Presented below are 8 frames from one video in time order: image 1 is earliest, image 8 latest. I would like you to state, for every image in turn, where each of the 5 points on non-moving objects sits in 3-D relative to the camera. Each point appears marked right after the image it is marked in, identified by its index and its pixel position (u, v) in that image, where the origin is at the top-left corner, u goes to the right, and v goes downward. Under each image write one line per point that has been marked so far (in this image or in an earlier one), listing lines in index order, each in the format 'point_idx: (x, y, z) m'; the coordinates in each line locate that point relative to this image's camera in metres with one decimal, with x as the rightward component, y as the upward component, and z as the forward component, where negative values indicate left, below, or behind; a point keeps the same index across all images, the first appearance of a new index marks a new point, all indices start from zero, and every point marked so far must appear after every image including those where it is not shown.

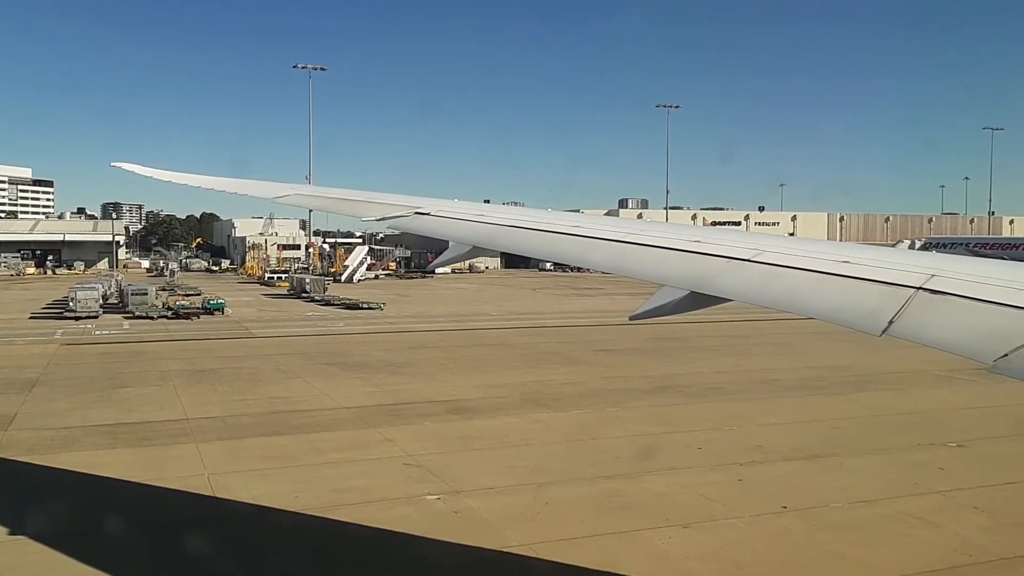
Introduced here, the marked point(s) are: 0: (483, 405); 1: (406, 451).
0: (-0.7, -2.6, +17.4) m
1: (-1.9, -2.8, +13.8) m
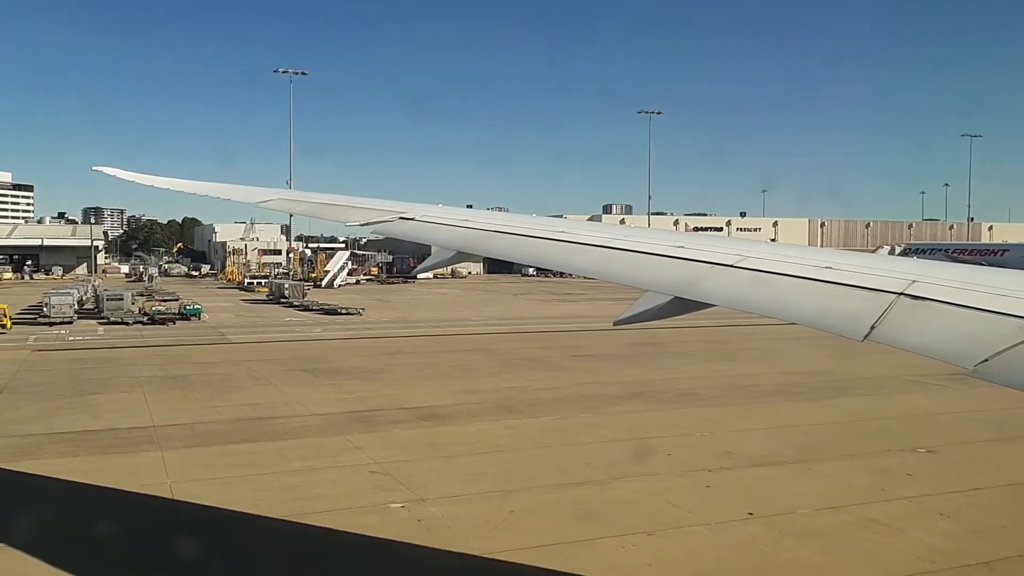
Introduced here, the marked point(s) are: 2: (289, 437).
0: (-1.3, -2.7, +17.3) m
1: (-2.4, -2.9, +13.6) m
2: (-4.2, -2.8, +15.0) m
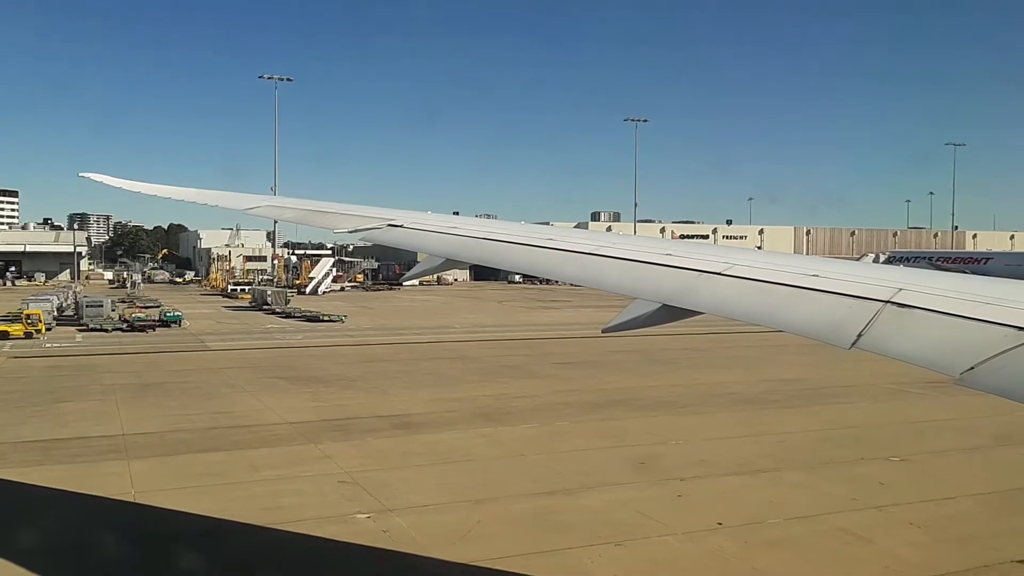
0: (-1.8, -2.9, +17.2) m
1: (-2.9, -3.0, +13.5) m
2: (-4.7, -3.0, +14.9) m
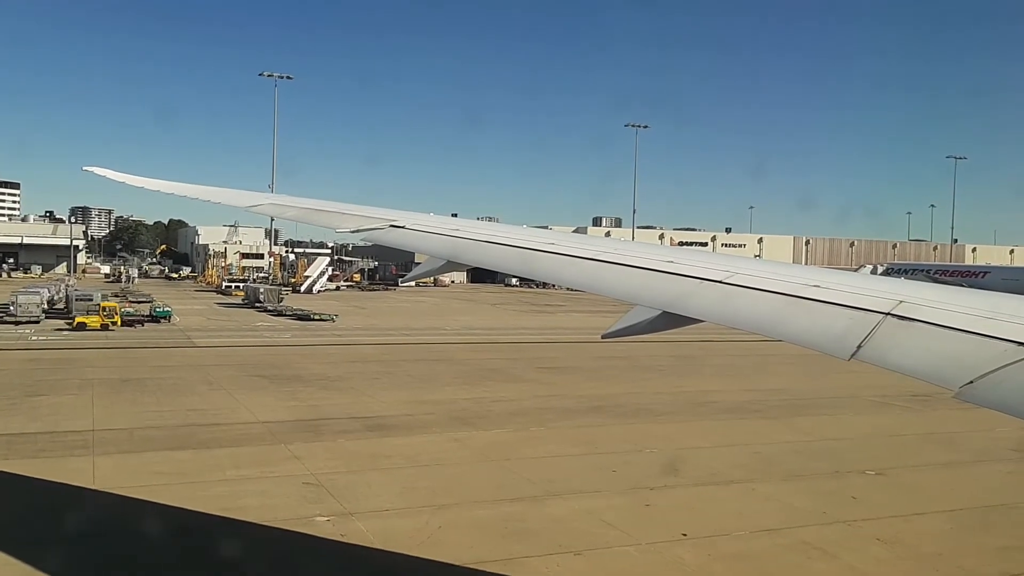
0: (-2.3, -2.9, +17.0) m
1: (-3.4, -3.0, +13.3) m
2: (-5.2, -2.9, +14.7) m
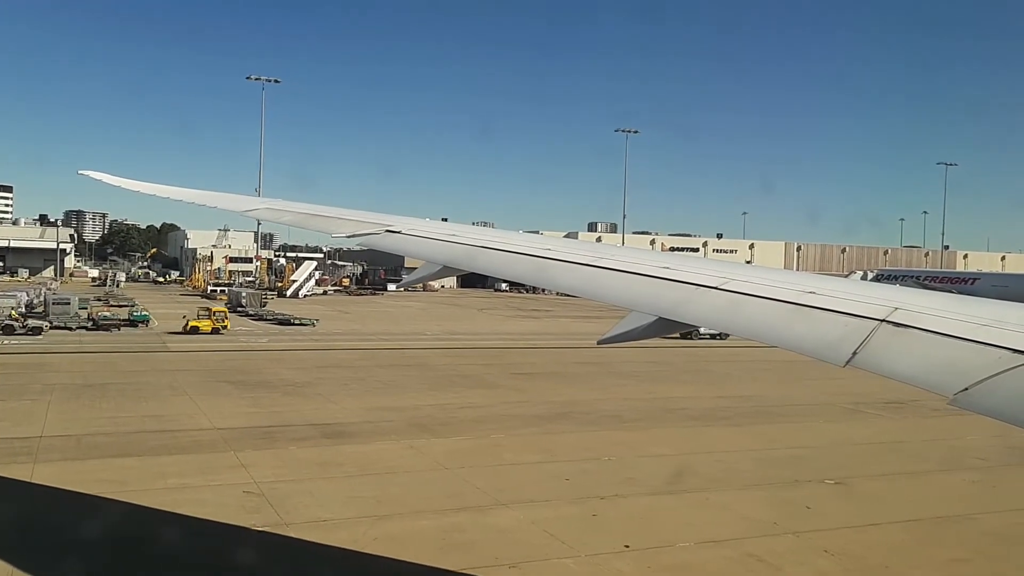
0: (-3.2, -3.0, +16.7) m
1: (-4.2, -3.1, +13.0) m
2: (-6.1, -3.0, +14.4) m
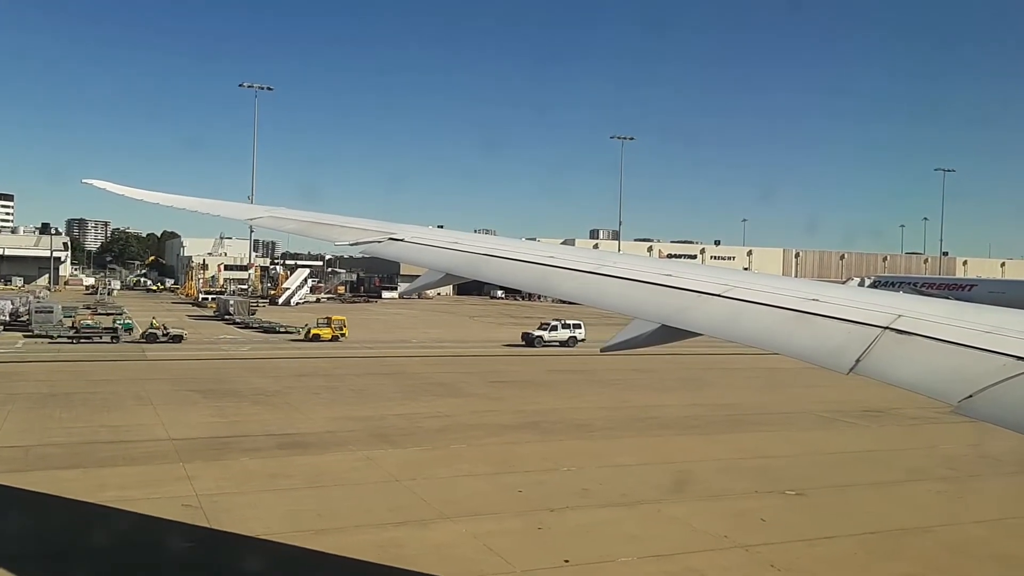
0: (-3.9, -3.1, +16.4) m
1: (-5.0, -3.2, +12.7) m
2: (-6.9, -3.1, +14.1) m
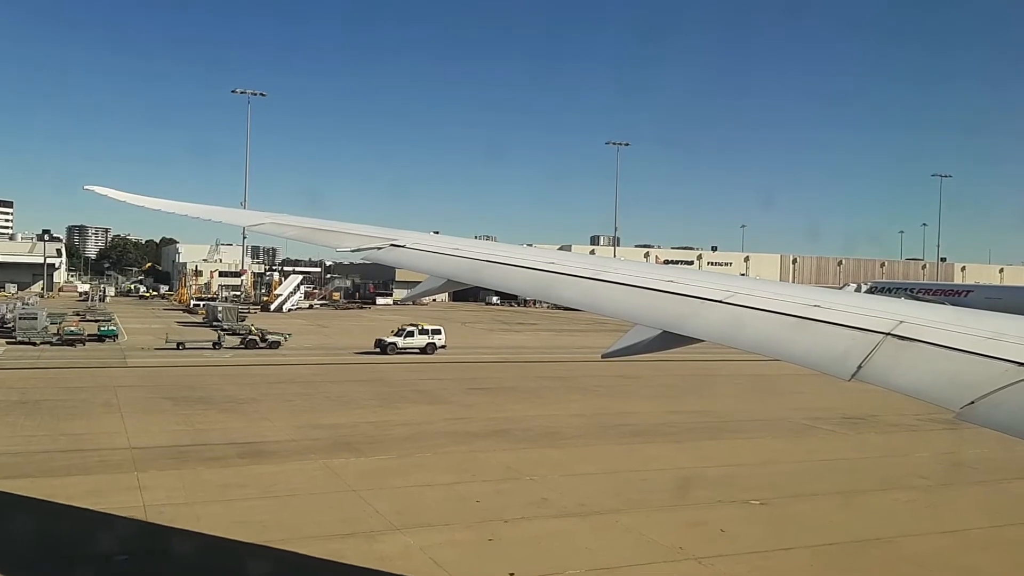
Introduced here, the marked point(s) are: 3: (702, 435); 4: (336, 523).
0: (-4.6, -3.3, +16.1) m
1: (-5.7, -3.3, +12.4) m
2: (-7.6, -3.2, +13.8) m
3: (+4.6, -3.5, +19.2) m
4: (-2.5, -3.4, +11.5) m
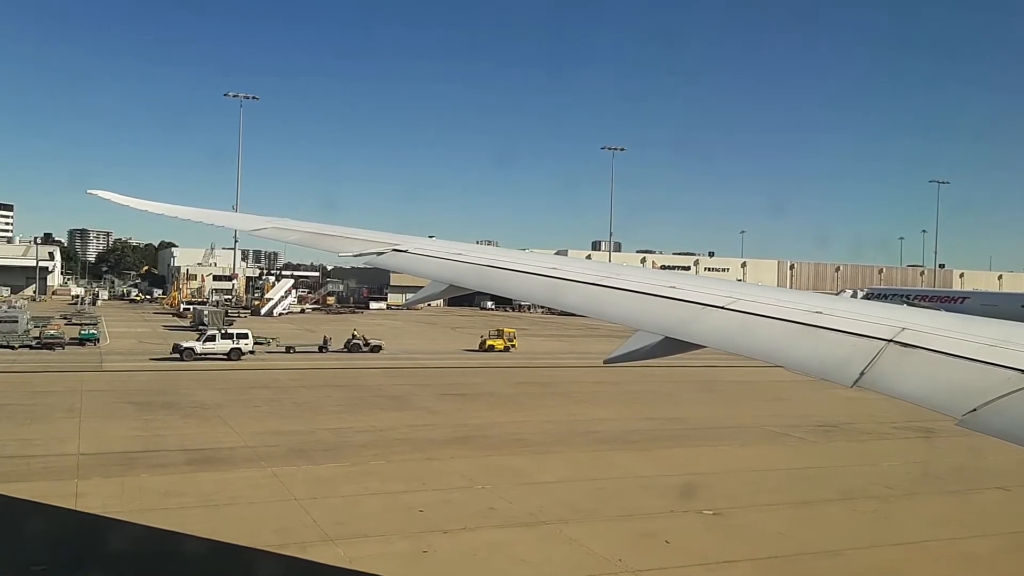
0: (-5.5, -3.3, +15.8) m
1: (-6.6, -3.3, +12.1) m
2: (-8.4, -3.3, +13.5) m
3: (+3.8, -3.7, +18.9) m
4: (-3.4, -3.5, +11.2) m
